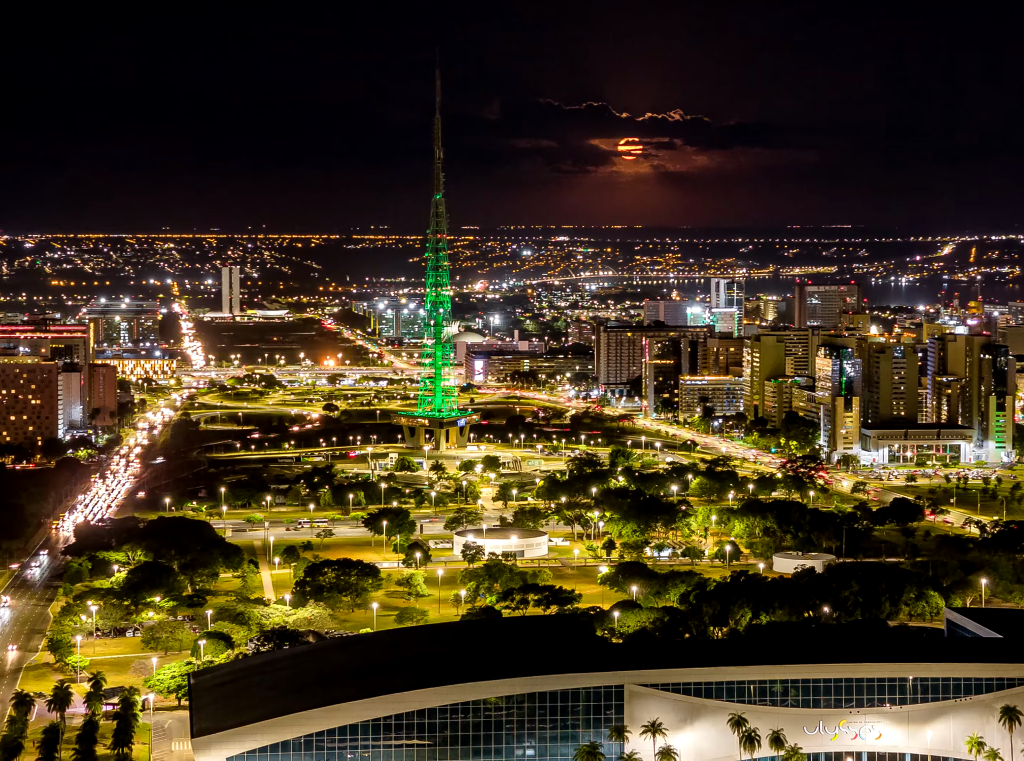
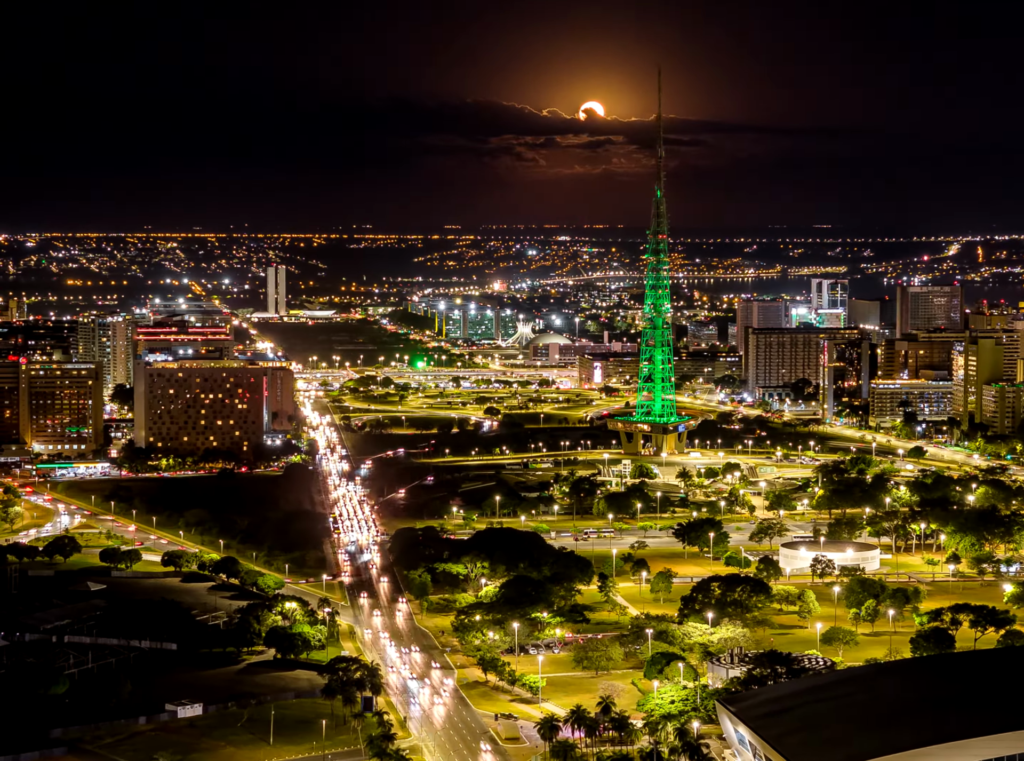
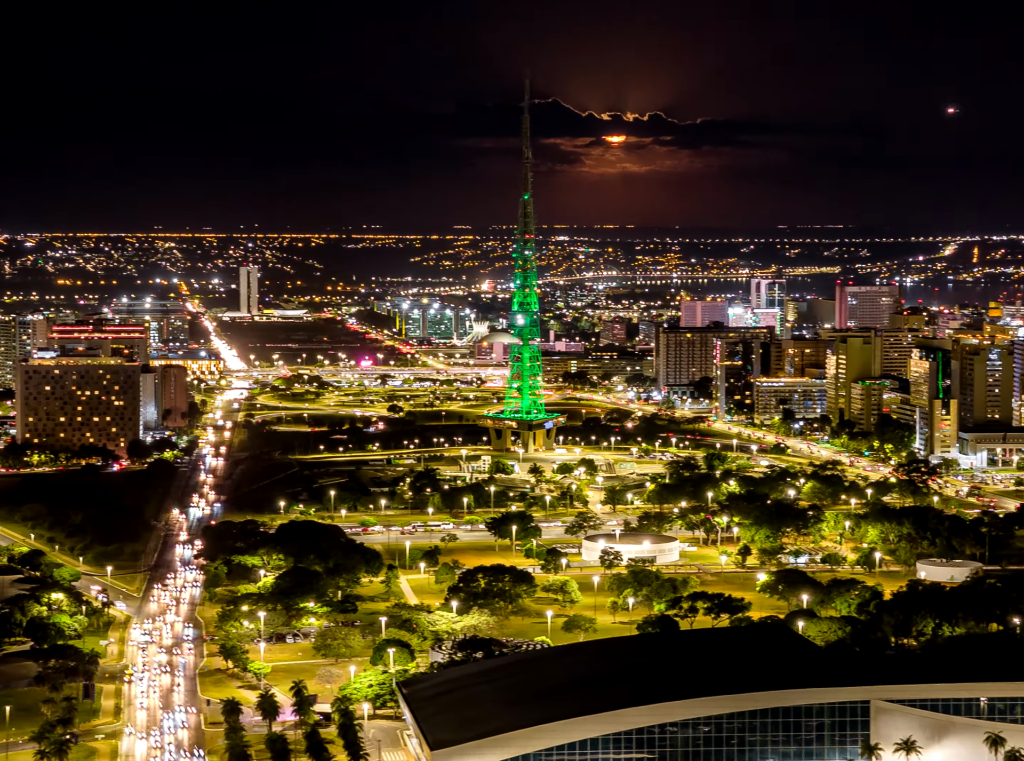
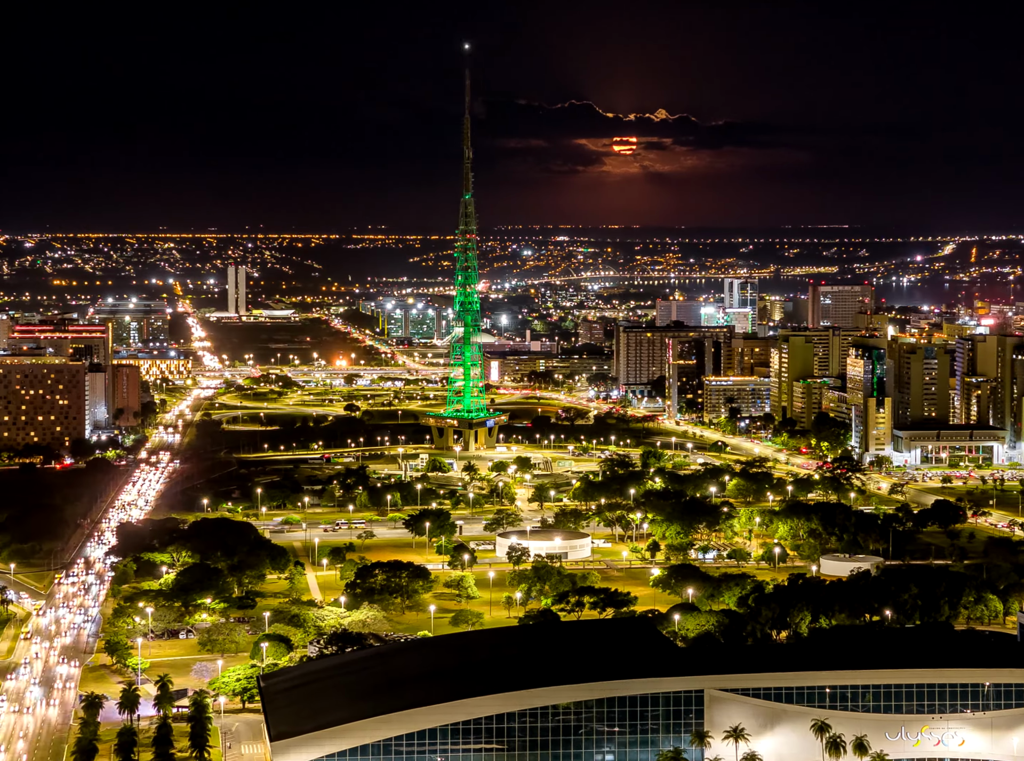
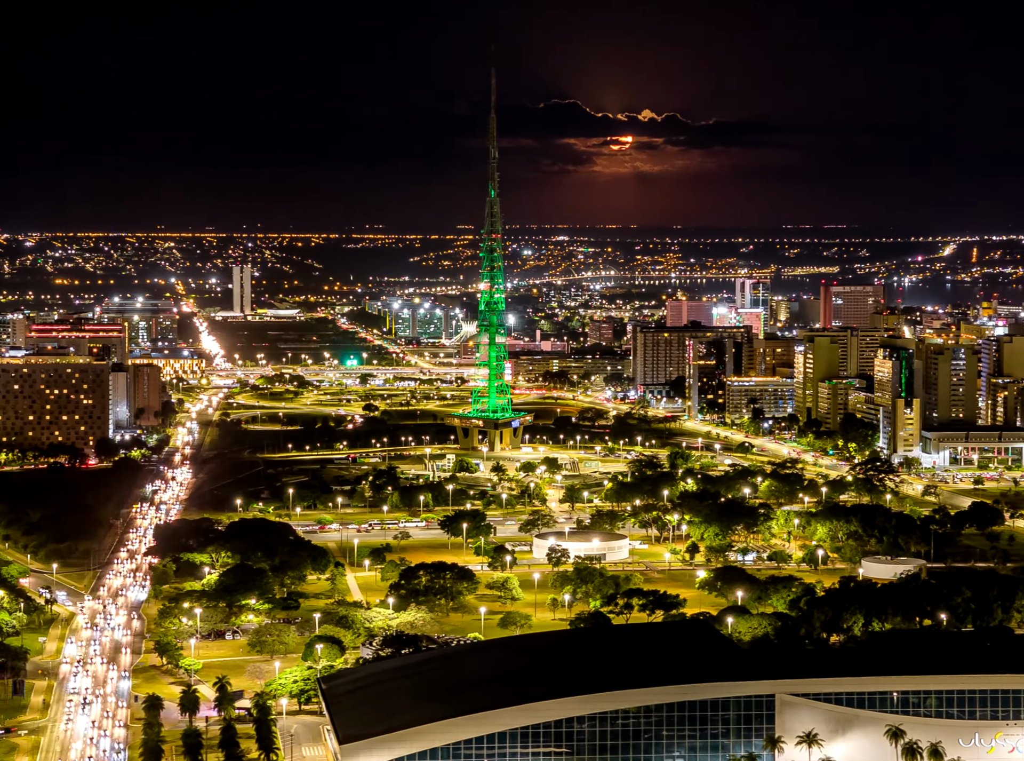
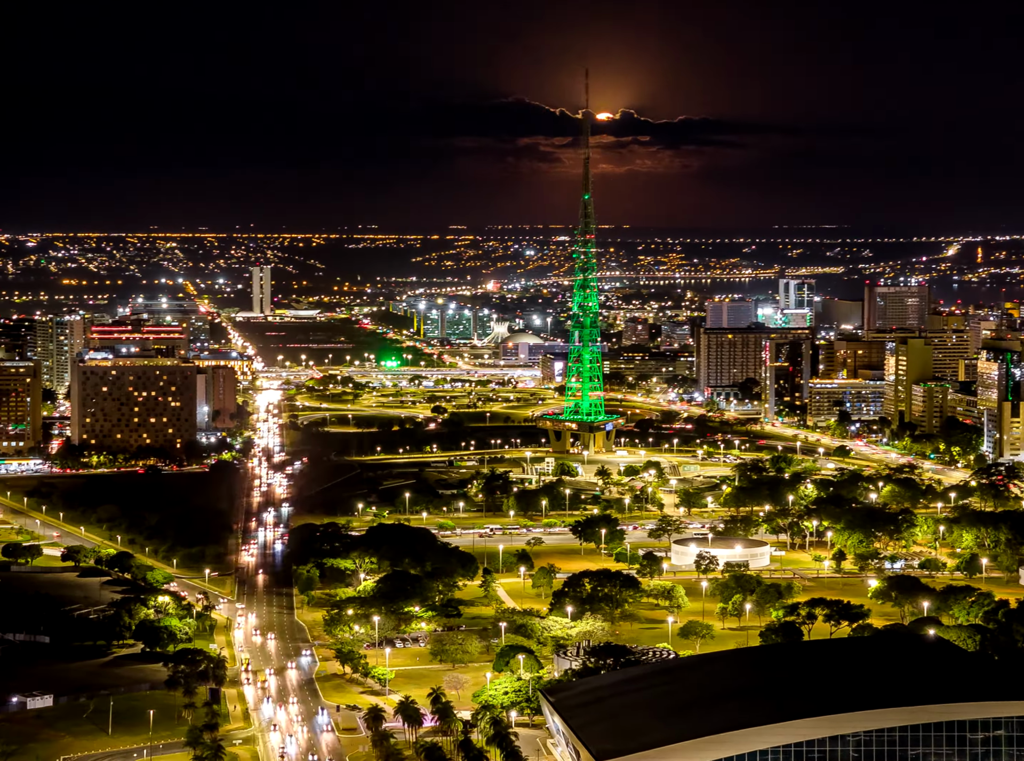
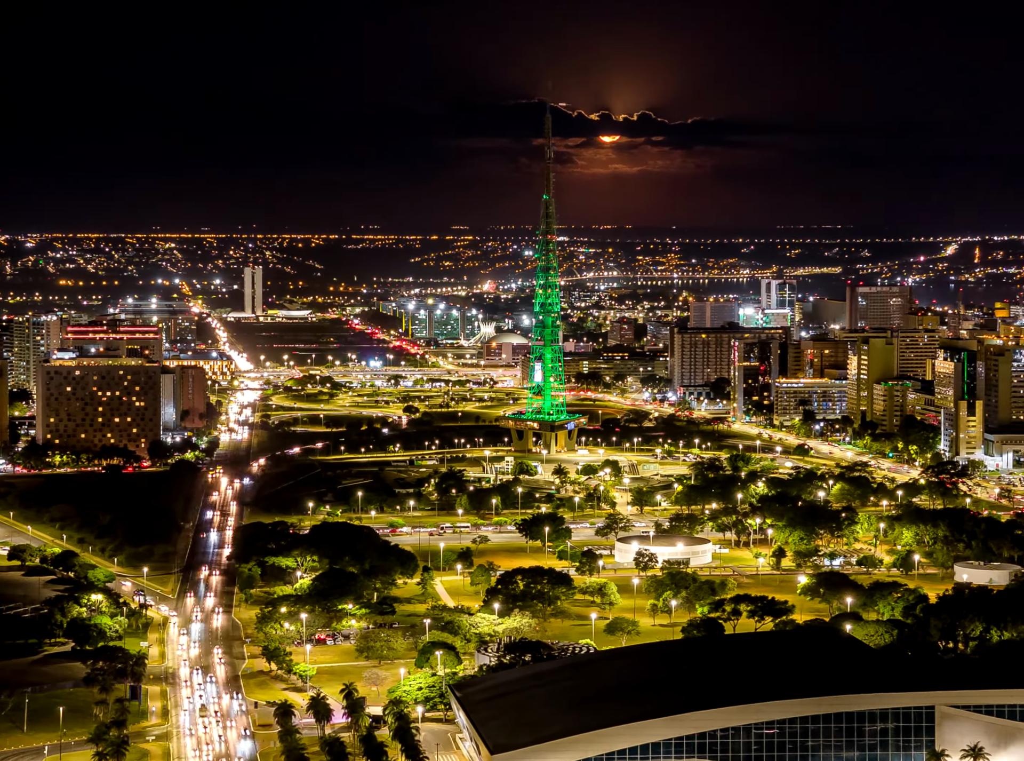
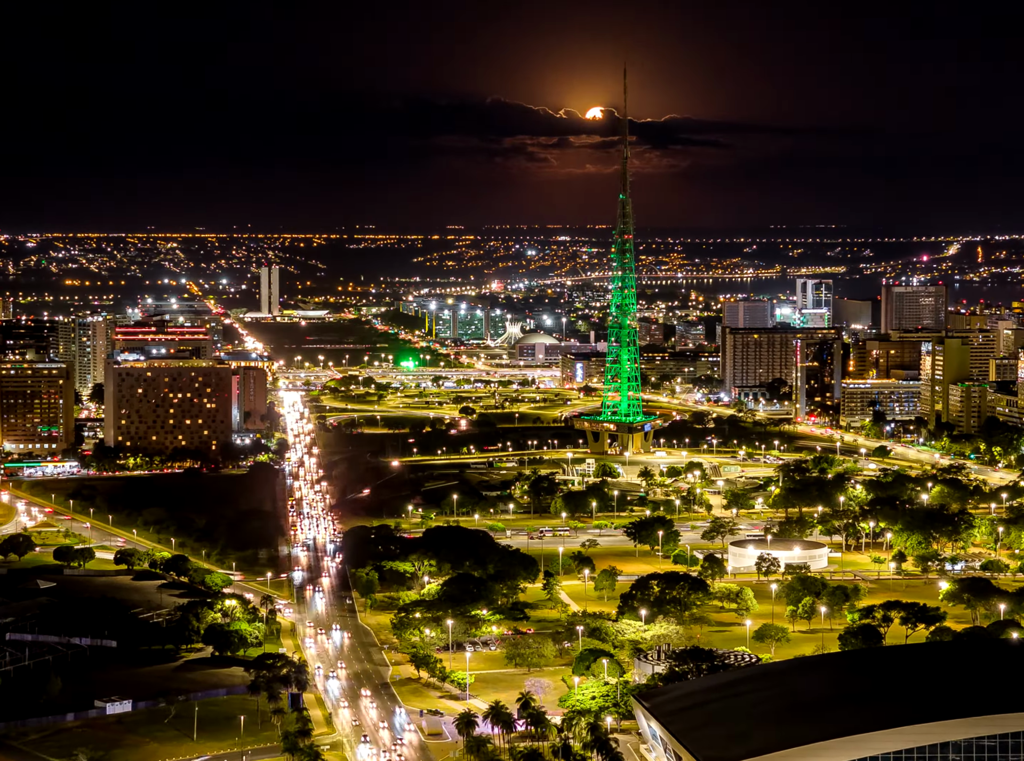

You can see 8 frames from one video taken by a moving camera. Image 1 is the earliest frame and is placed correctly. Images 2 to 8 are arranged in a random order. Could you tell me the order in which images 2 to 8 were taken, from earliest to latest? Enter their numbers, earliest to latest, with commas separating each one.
4, 5, 3, 7, 6, 8, 2
